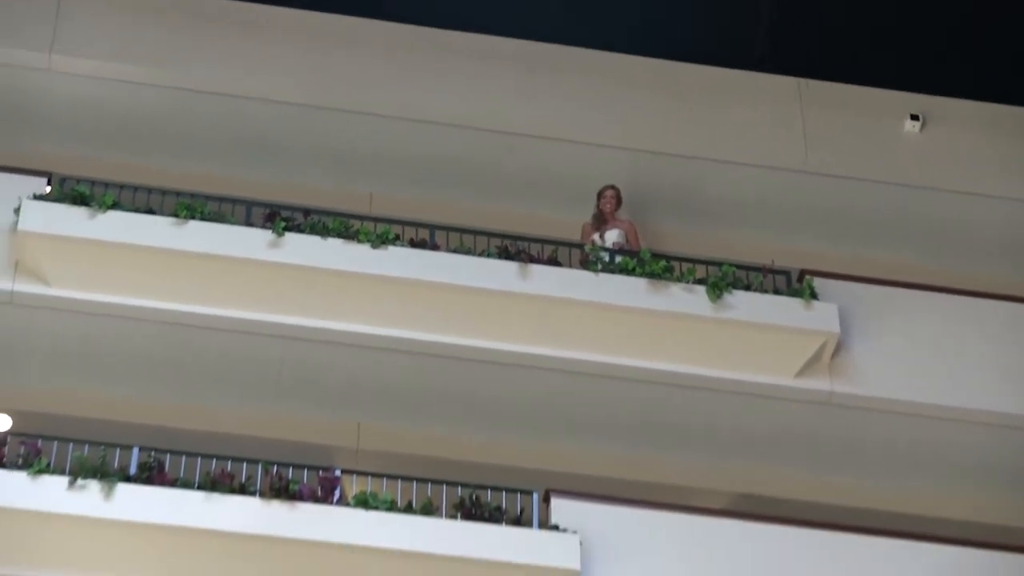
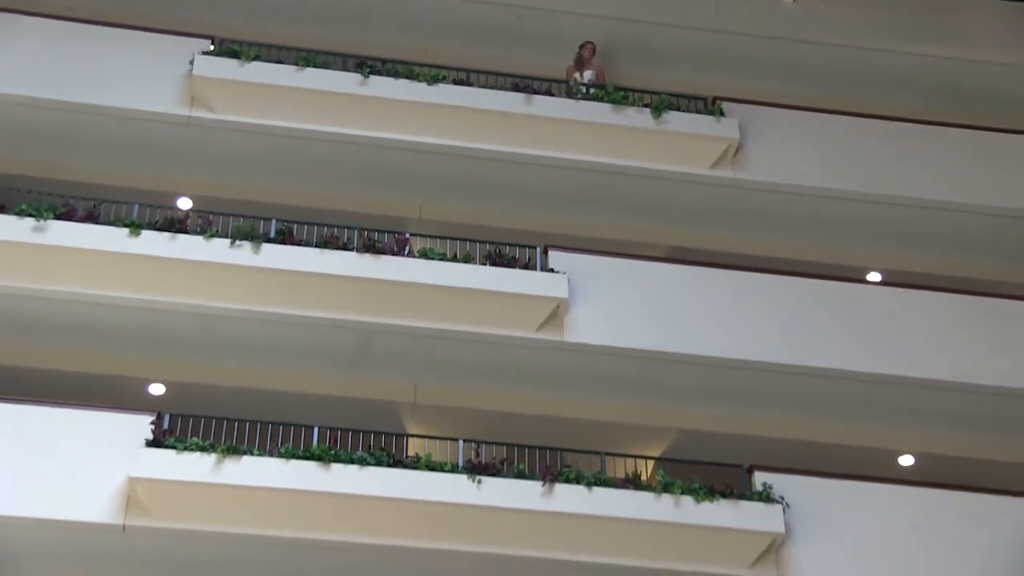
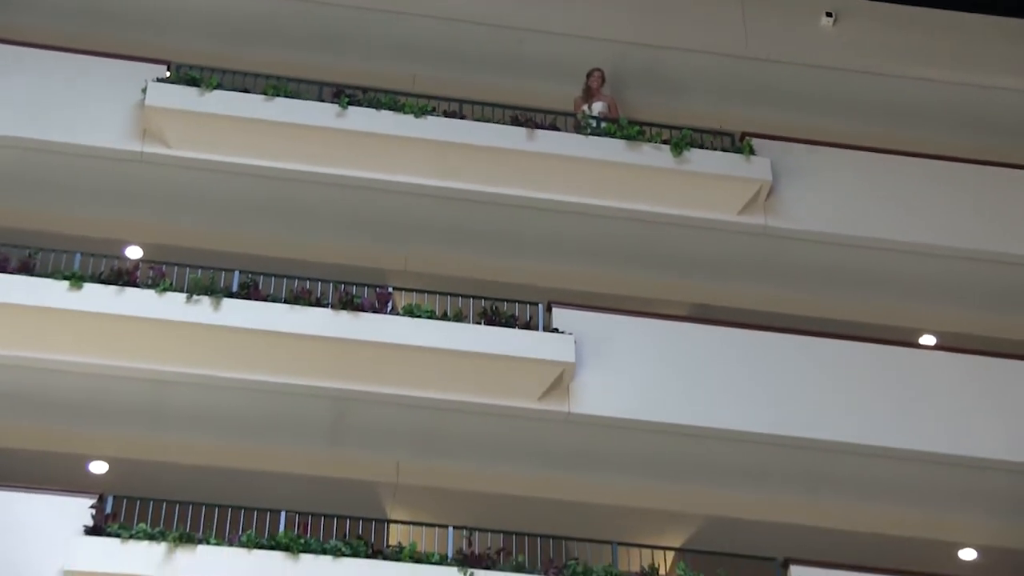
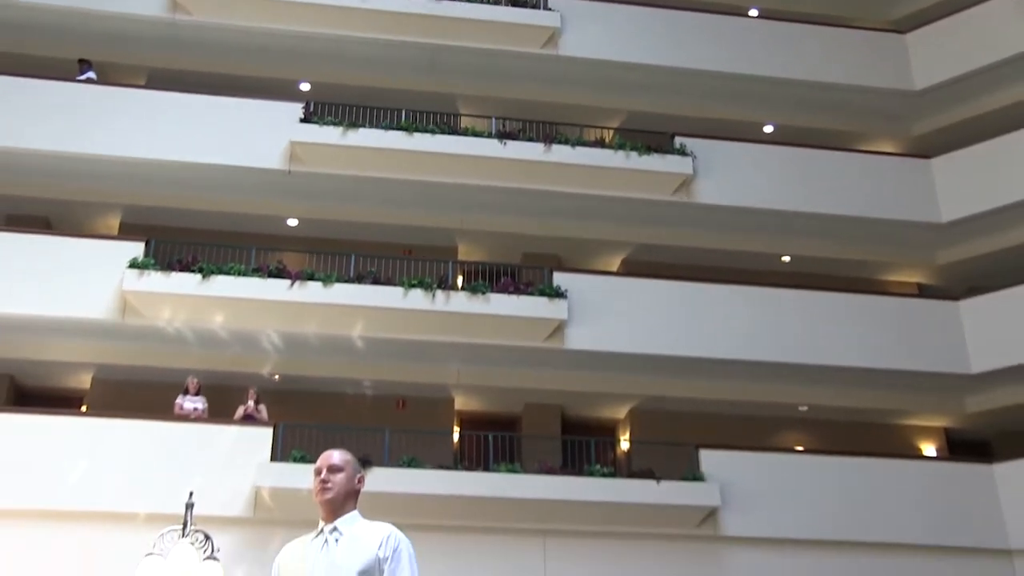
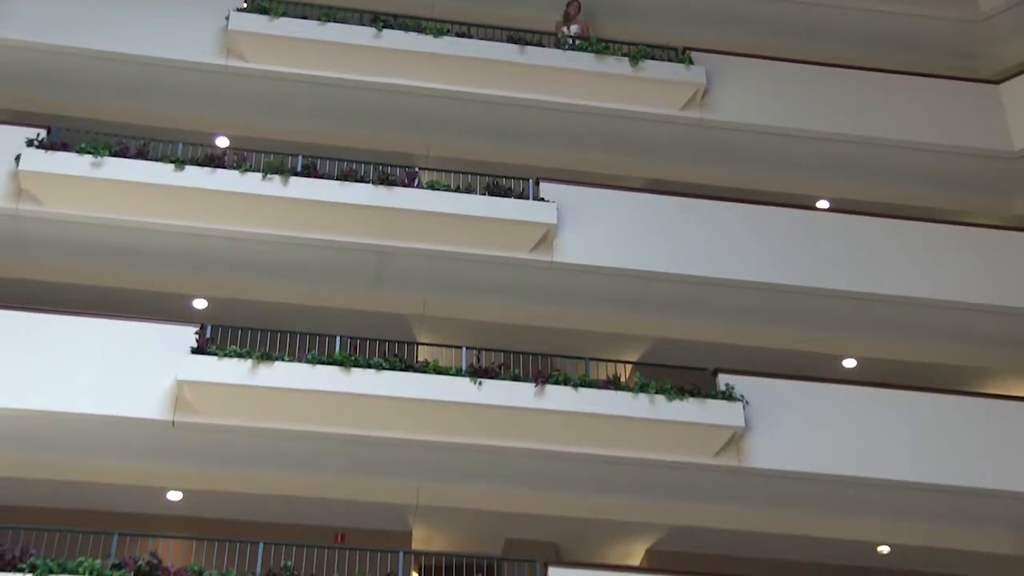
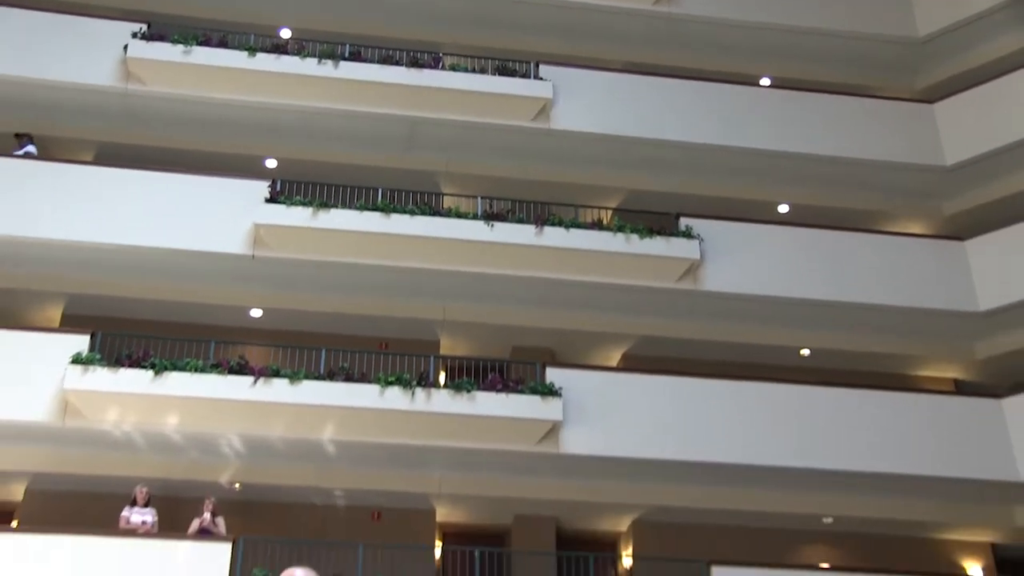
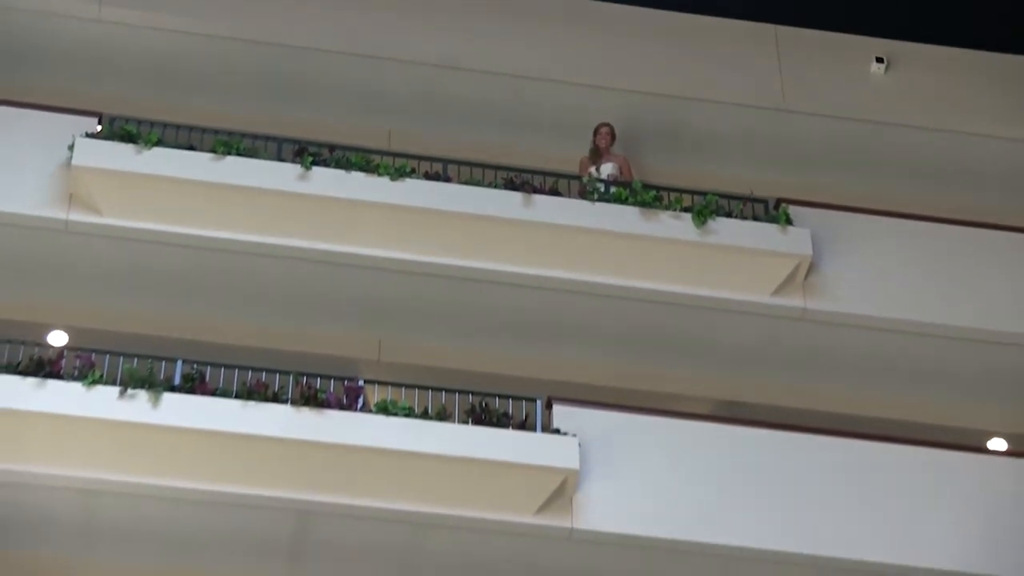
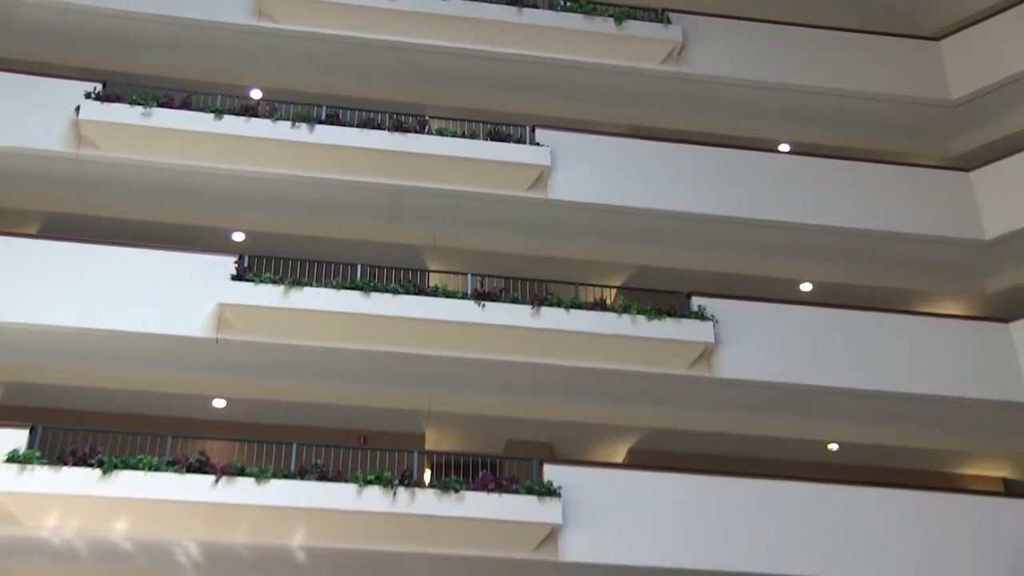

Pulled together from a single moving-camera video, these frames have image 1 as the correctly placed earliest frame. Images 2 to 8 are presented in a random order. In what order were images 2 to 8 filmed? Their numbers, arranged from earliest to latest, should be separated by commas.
7, 3, 2, 5, 8, 6, 4
